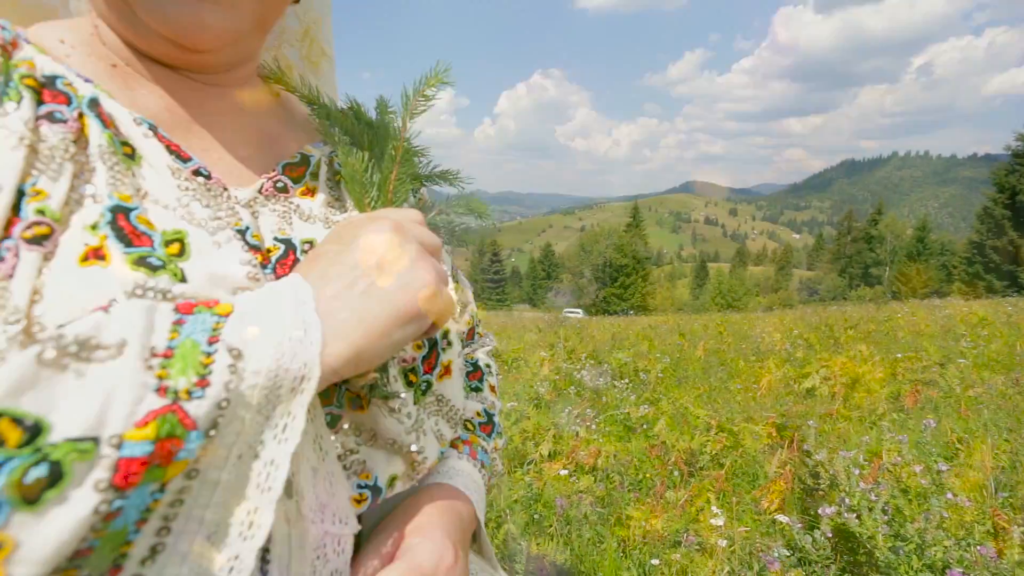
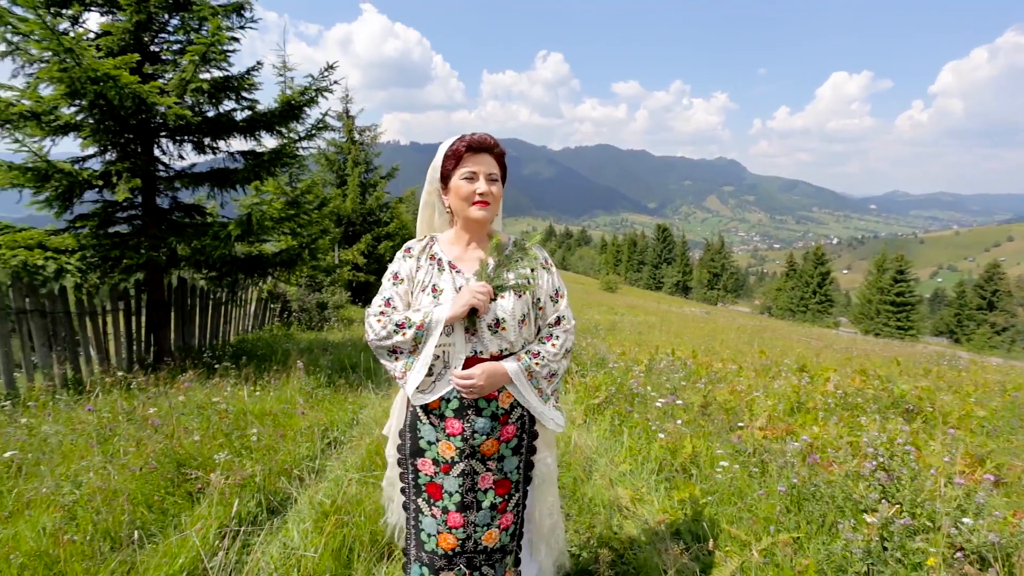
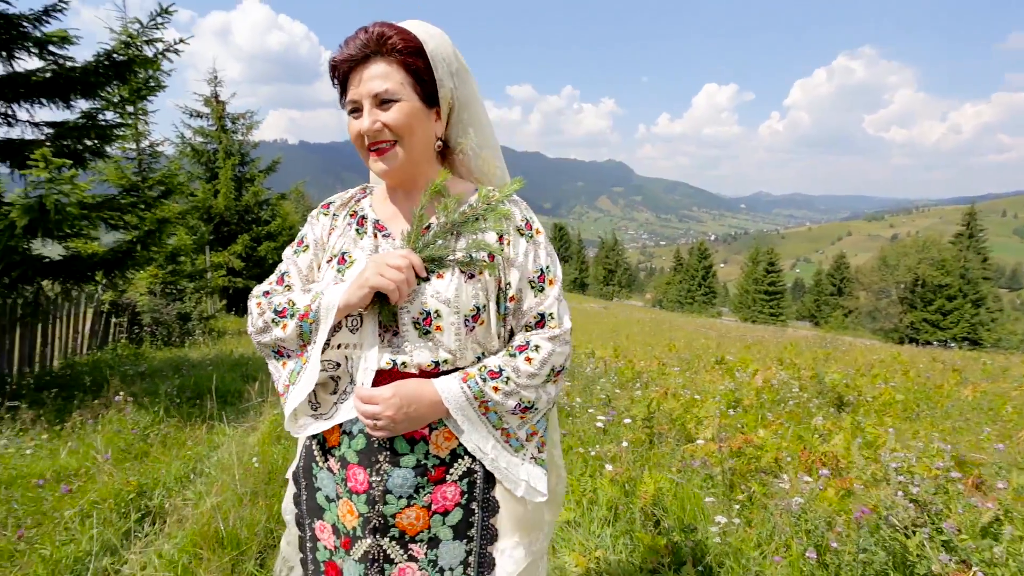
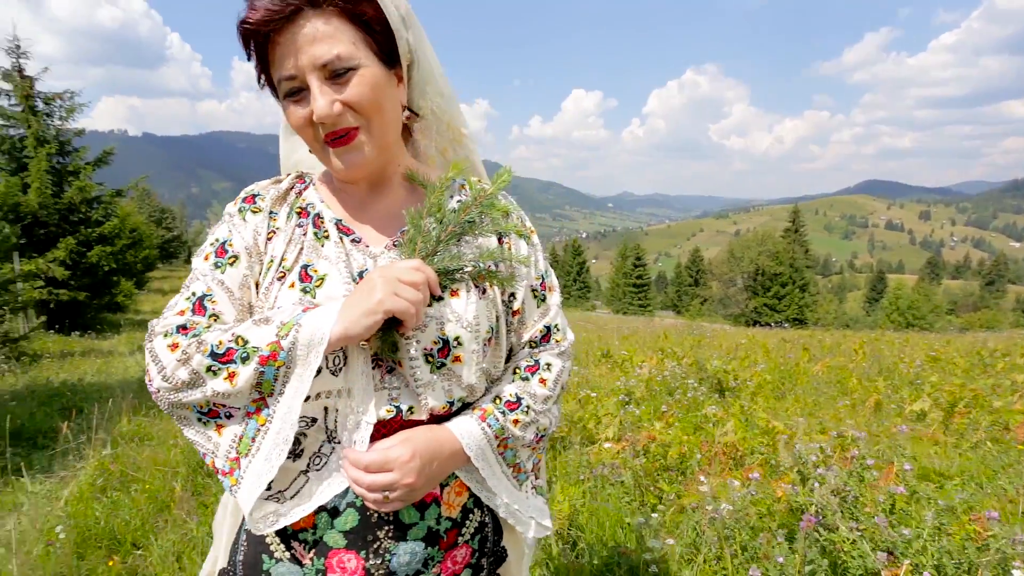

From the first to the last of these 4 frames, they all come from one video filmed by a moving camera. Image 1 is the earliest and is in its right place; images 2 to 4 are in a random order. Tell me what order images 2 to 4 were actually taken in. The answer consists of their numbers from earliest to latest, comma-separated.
4, 3, 2
